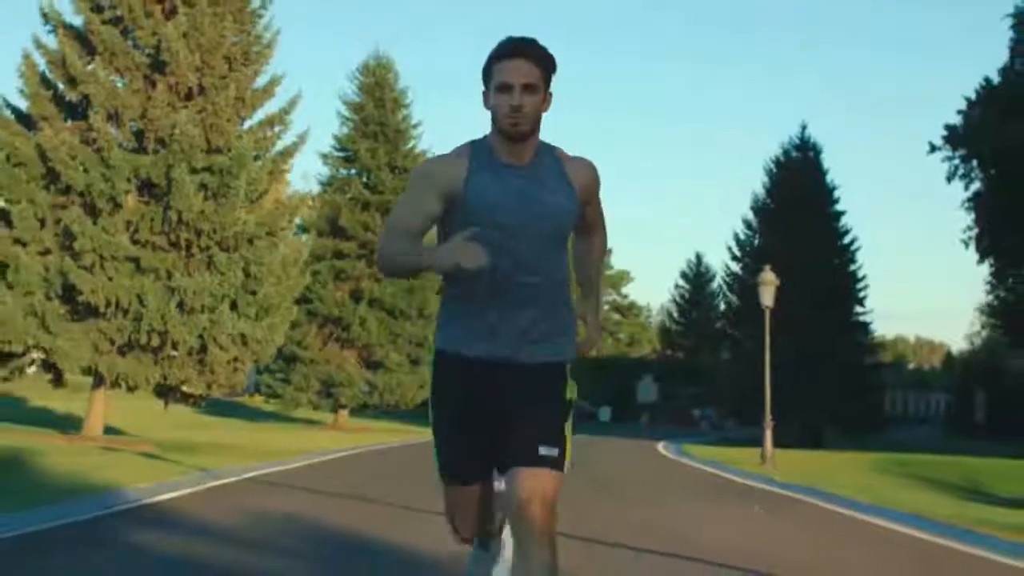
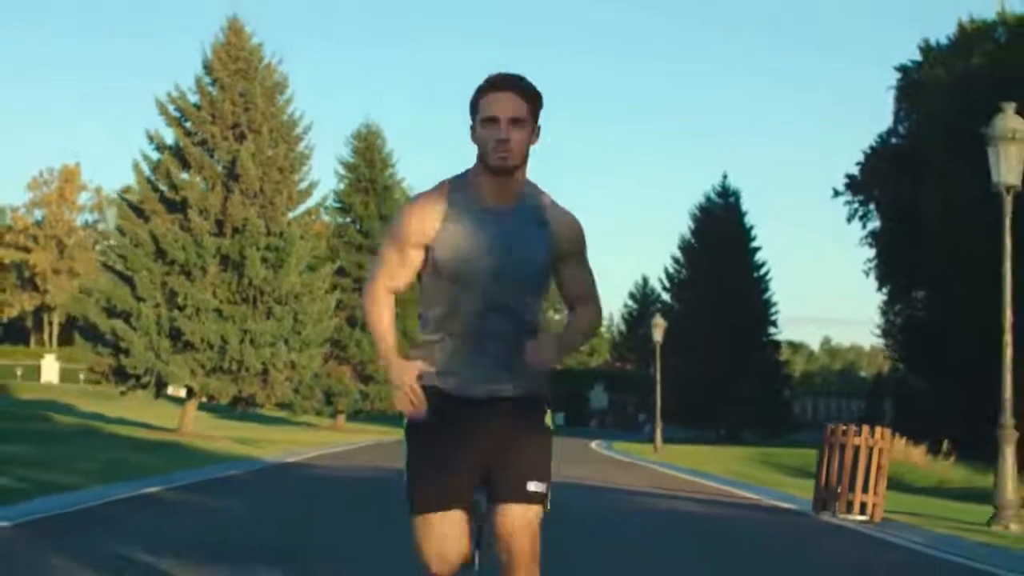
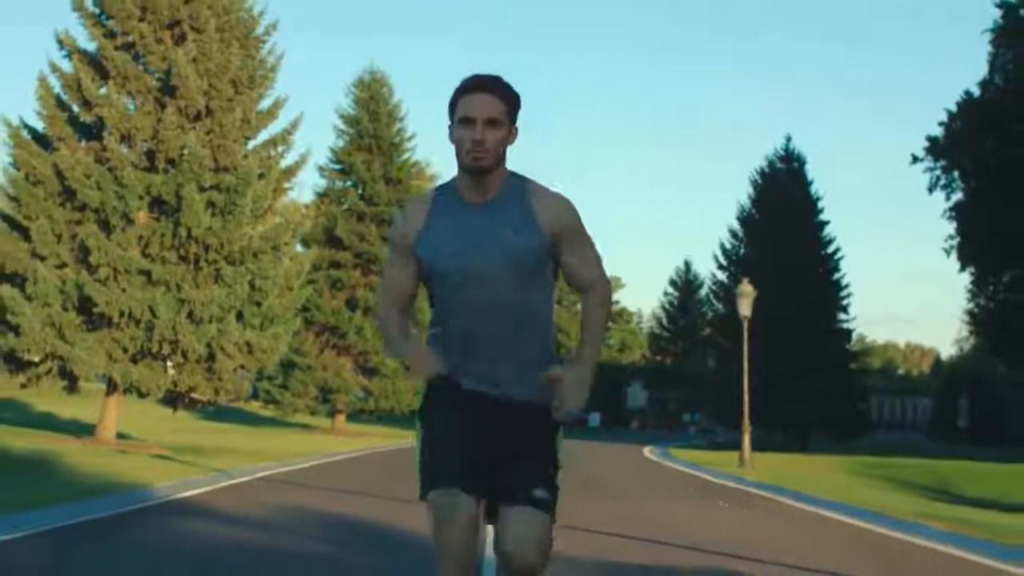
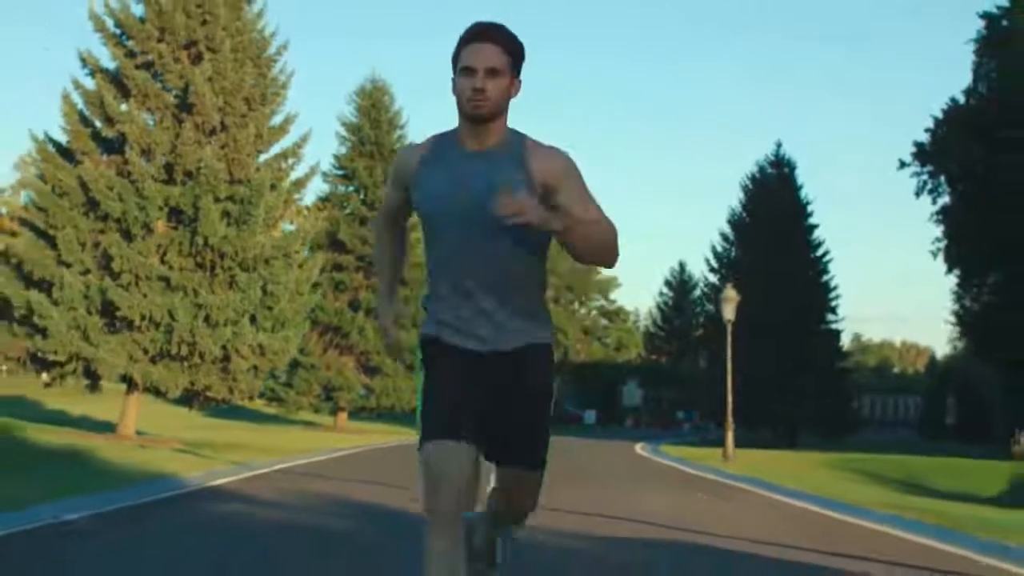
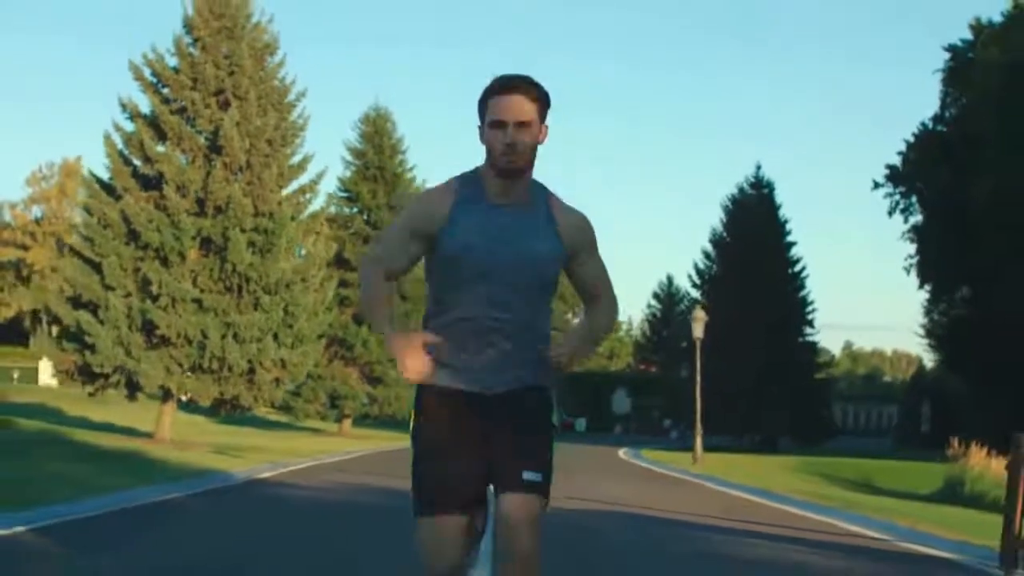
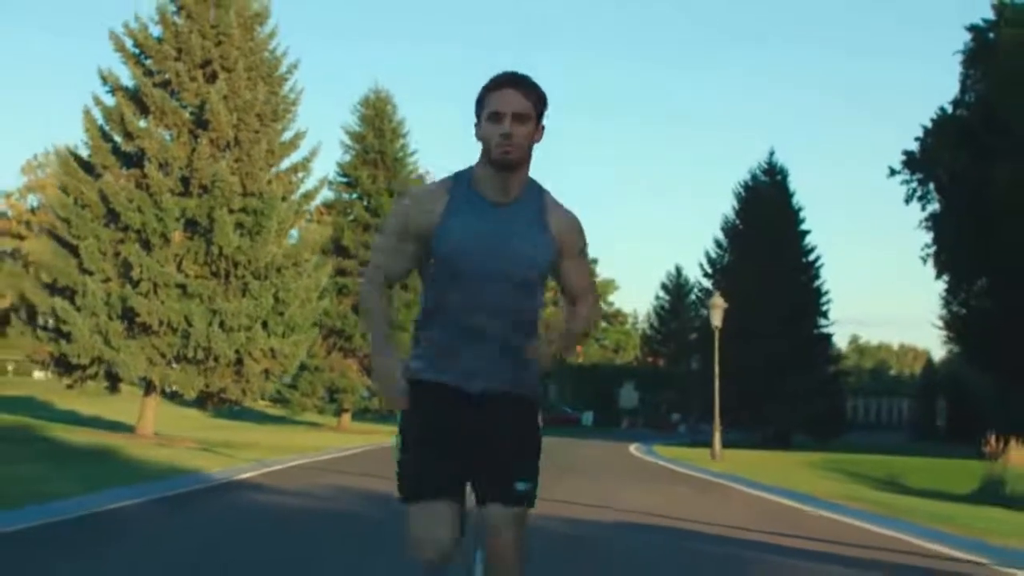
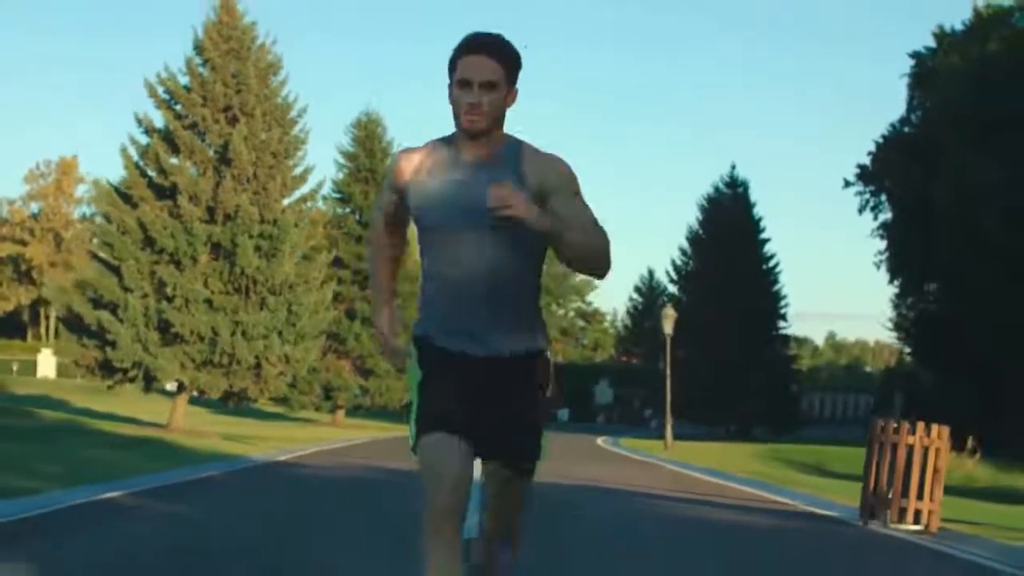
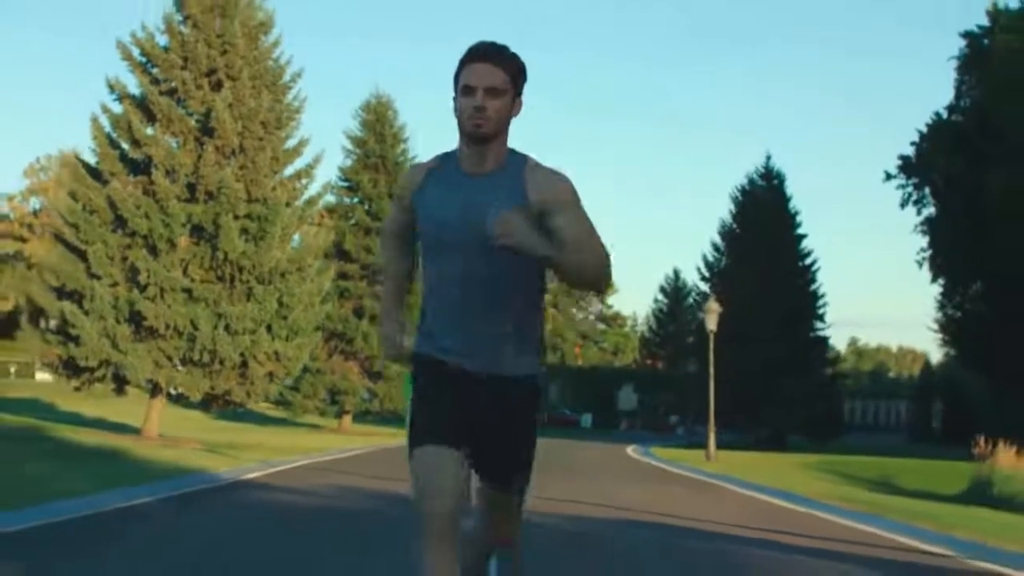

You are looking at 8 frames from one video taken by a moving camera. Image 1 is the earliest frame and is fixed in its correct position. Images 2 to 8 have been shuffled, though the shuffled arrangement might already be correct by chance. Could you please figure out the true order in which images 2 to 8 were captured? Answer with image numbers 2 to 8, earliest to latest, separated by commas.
3, 4, 6, 8, 5, 7, 2
